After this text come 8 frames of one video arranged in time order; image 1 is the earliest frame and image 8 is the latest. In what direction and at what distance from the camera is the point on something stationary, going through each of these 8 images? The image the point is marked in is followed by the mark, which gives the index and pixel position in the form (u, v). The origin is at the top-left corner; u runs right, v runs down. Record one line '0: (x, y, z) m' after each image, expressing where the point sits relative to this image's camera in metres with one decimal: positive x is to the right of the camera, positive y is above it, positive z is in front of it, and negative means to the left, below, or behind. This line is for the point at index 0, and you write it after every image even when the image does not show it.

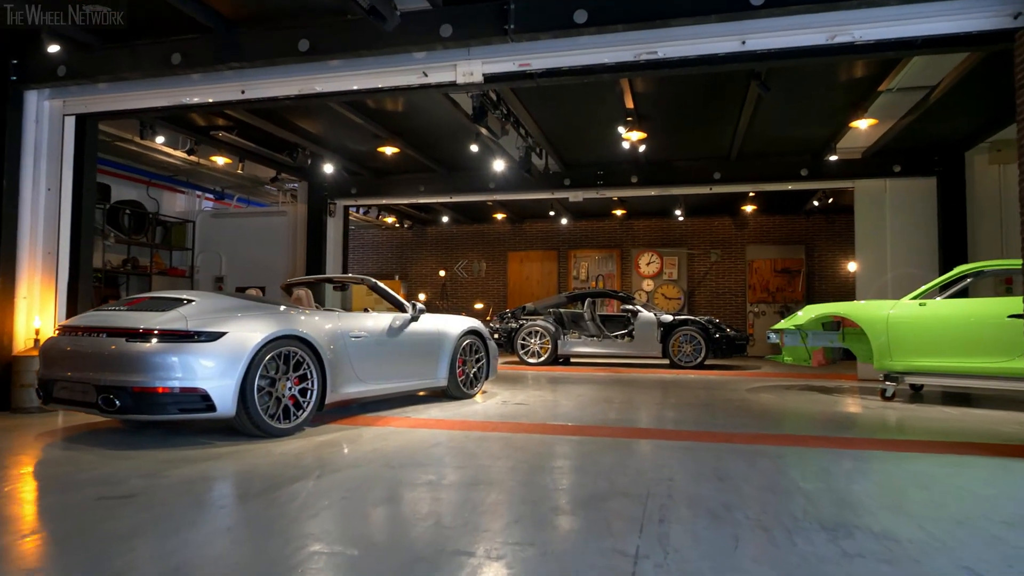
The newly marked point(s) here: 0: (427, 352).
0: (-0.7, -0.5, +5.5) m
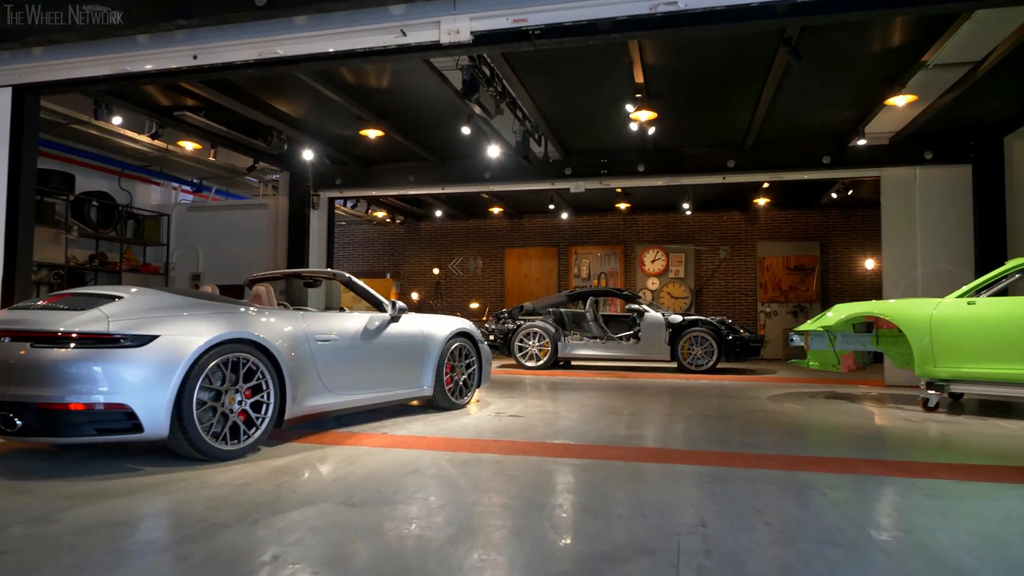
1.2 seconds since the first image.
0: (-0.7, -0.5, +4.8) m
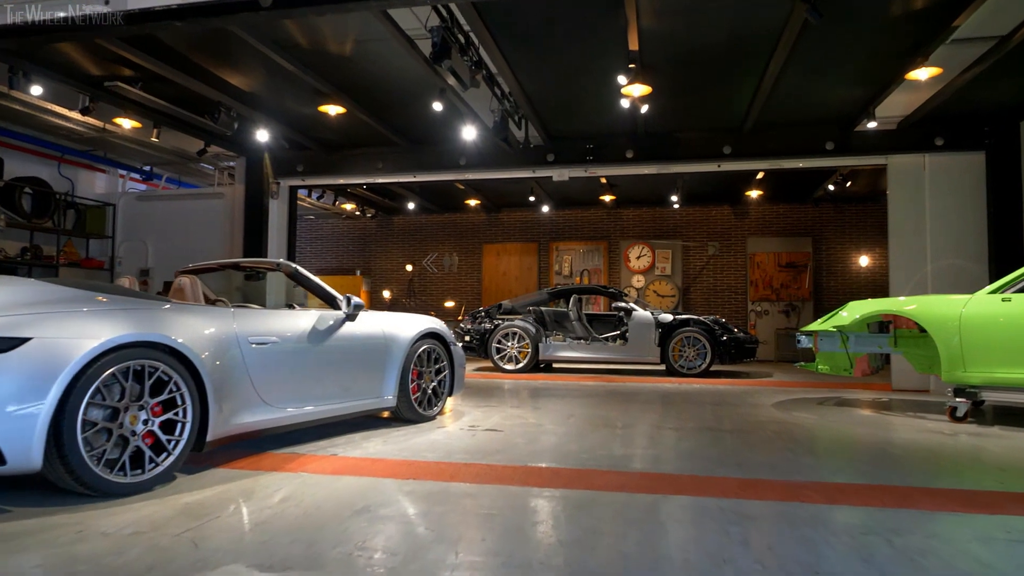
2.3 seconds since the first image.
0: (-0.9, -0.4, +4.1) m
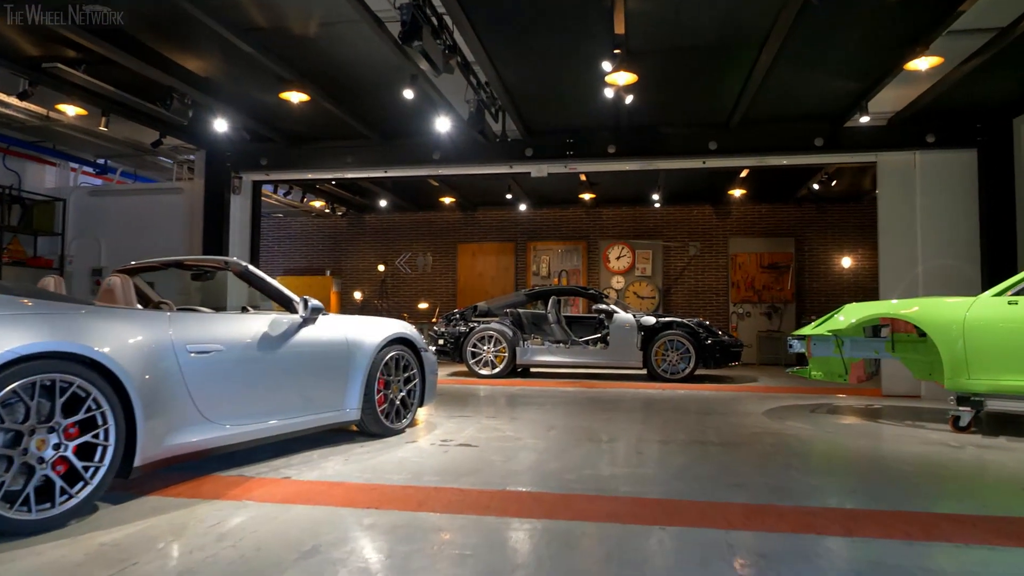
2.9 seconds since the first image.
0: (-1.0, -0.4, +3.7) m
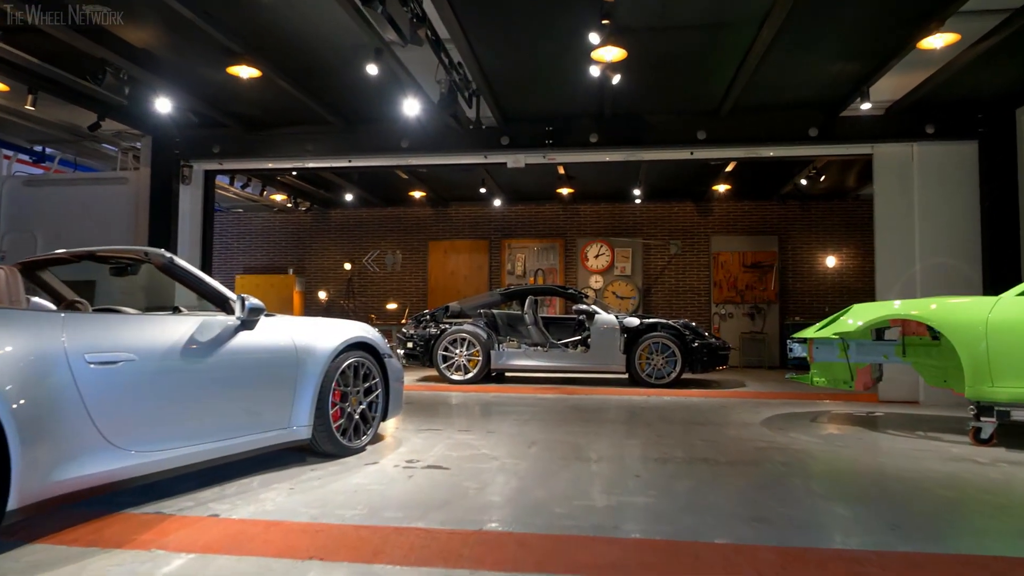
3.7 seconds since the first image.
0: (-1.1, -0.4, +3.2) m
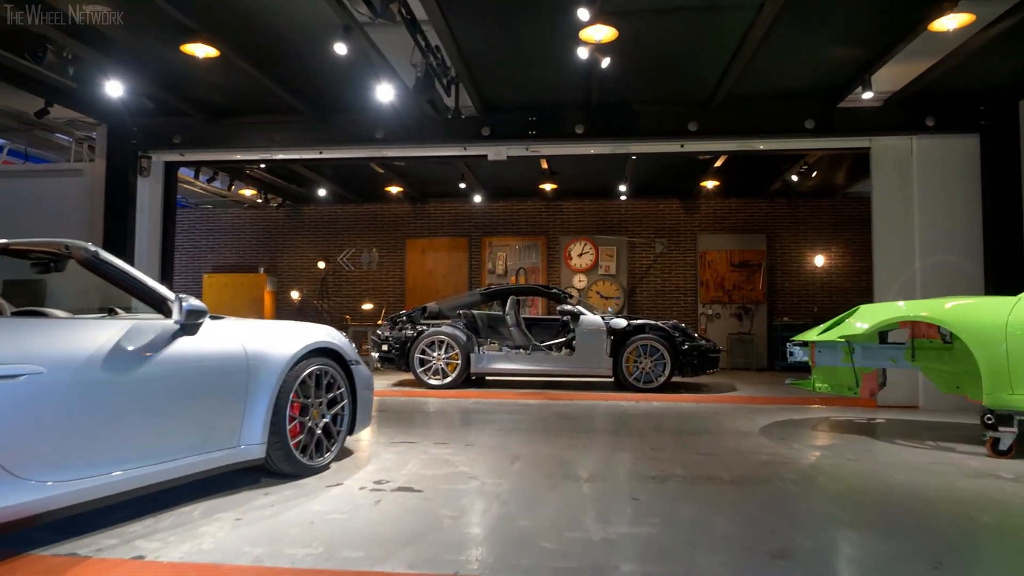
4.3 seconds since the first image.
0: (-1.2, -0.4, +2.8) m
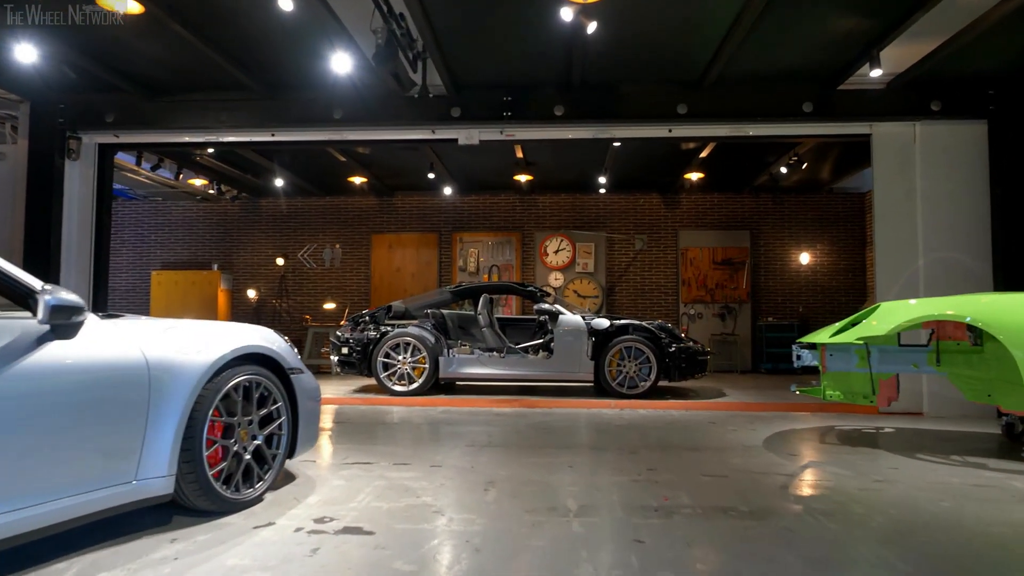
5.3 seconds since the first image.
0: (-1.2, -0.4, +2.1) m
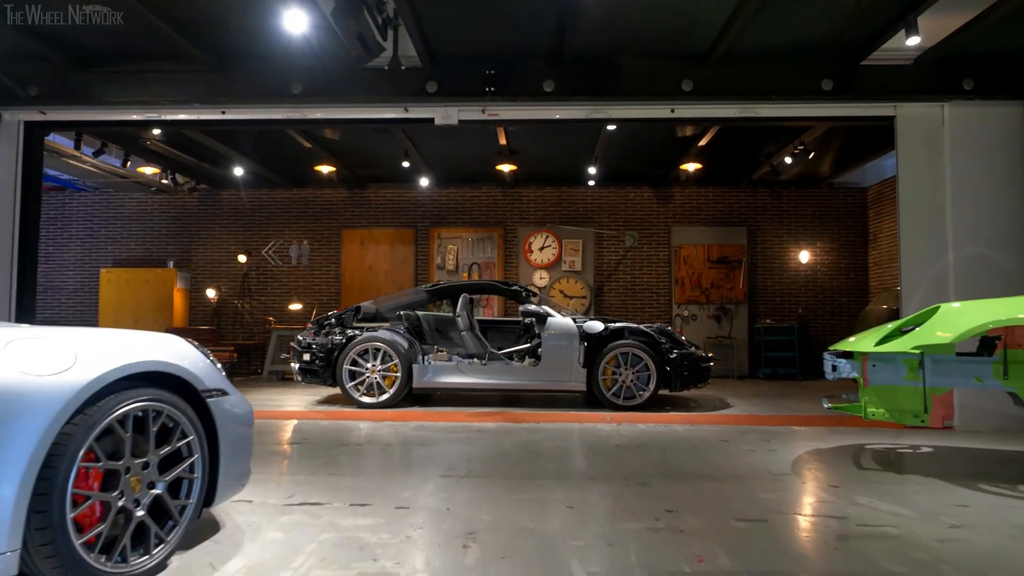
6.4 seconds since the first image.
0: (-1.3, -0.4, +1.4) m
